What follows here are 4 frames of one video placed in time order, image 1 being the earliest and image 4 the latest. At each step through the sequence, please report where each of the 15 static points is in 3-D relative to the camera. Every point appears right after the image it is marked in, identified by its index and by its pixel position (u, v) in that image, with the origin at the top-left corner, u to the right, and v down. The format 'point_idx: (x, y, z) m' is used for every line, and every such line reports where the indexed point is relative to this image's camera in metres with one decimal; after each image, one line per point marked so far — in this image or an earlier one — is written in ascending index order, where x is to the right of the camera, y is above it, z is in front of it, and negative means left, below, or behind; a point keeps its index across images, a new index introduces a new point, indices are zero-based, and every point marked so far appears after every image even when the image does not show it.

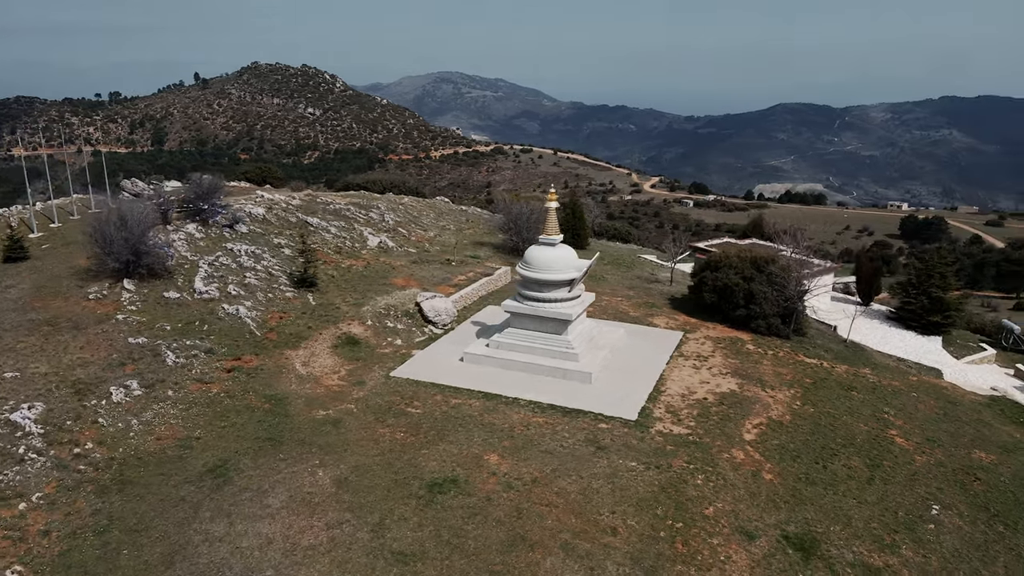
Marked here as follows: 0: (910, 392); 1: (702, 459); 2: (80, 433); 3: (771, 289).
0: (+9.2, -2.4, +17.2) m
1: (+3.2, -2.9, +12.6) m
2: (-7.5, -2.5, +12.9) m
3: (+6.6, 0.0, +19.0) m
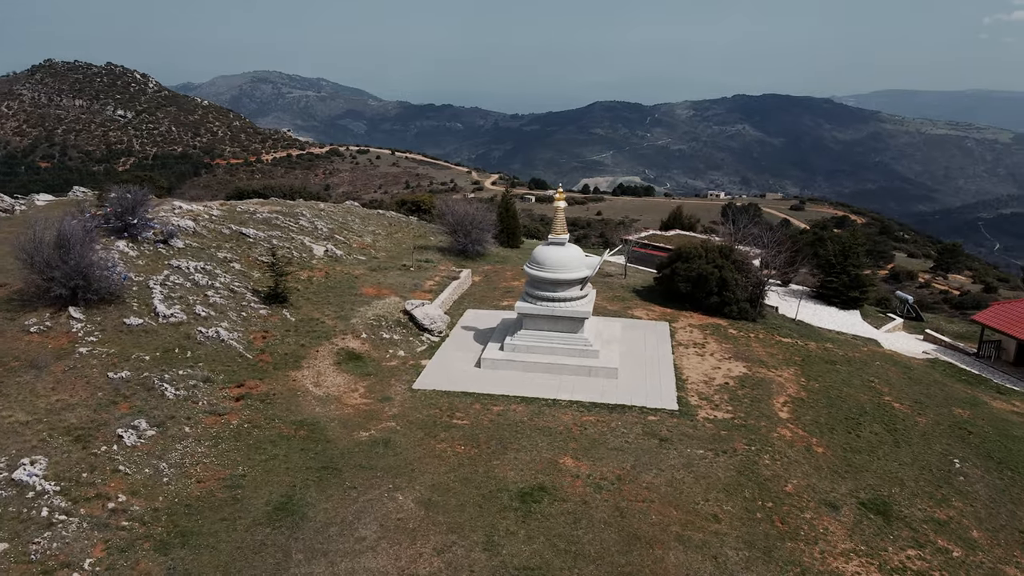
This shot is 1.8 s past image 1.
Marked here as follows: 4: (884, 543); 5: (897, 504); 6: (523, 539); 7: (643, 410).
0: (+9.2, -1.9, +19.0) m
1: (+4.4, -2.7, +13.3) m
2: (-6.2, -3.0, +11.2) m
3: (+6.2, +0.3, +20.2) m
4: (+5.5, -3.8, +11.0) m
5: (+6.2, -3.5, +12.0) m
6: (+0.2, -3.6, +10.7) m
7: (+2.5, -2.3, +14.2) m
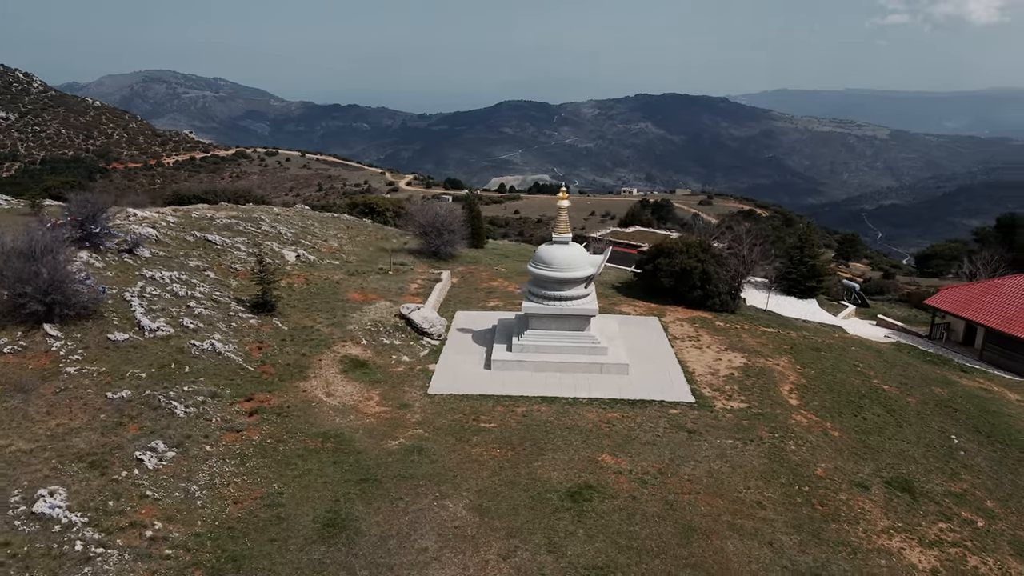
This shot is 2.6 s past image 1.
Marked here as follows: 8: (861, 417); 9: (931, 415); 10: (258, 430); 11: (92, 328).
0: (+9.0, -1.6, +20.0) m
1: (+4.9, -2.6, +13.7) m
2: (-5.3, -3.2, +10.5) m
3: (+5.8, +0.5, +20.8) m
4: (+6.3, -3.6, +11.6) m
5: (+6.9, -3.3, +12.6) m
6: (+1.1, -3.6, +10.7) m
7: (+2.9, -2.3, +14.4) m
8: (+6.9, -2.6, +14.6) m
9: (+8.7, -2.7, +15.4) m
10: (-4.4, -2.5, +12.9) m
11: (-8.8, -0.8, +15.6) m
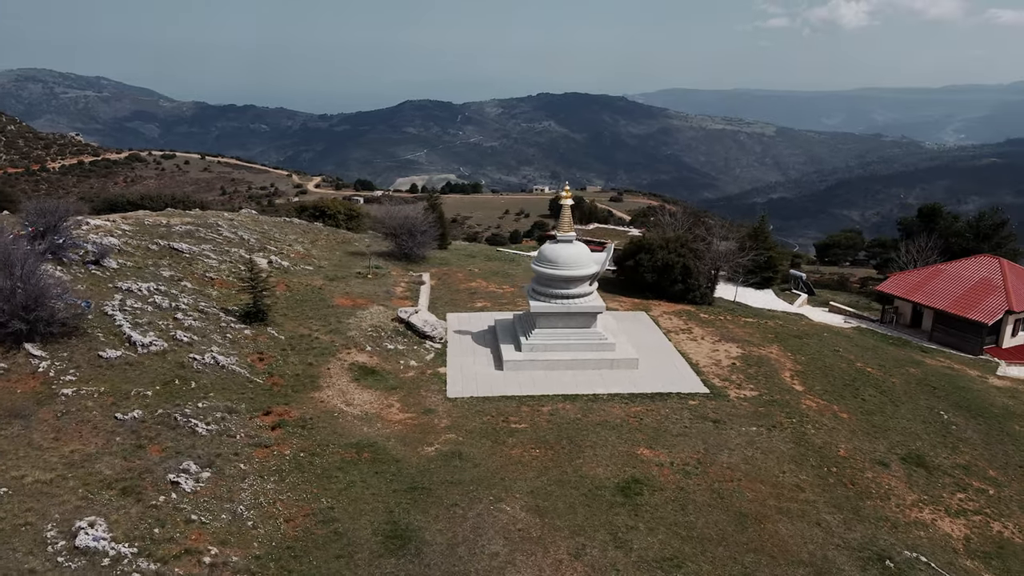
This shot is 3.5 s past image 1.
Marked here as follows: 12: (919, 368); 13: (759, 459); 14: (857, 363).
0: (+8.7, -1.3, +21.0) m
1: (+5.4, -2.4, +14.3) m
2: (-4.3, -3.3, +9.9) m
3: (+5.3, +0.7, +21.4) m
4: (+7.1, -3.4, +12.4) m
5: (+7.5, -3.0, +13.5) m
6: (+2.0, -3.6, +10.9) m
7: (+3.3, -2.2, +14.7) m
8: (+7.2, -2.3, +15.4) m
9: (+9.0, -2.4, +16.5) m
10: (-3.7, -2.6, +12.4) m
11: (-8.5, -1.1, +14.5) m
12: (+10.3, -2.1, +18.7) m
13: (+4.2, -2.9, +12.7) m
14: (+8.3, -1.8, +18.0) m
